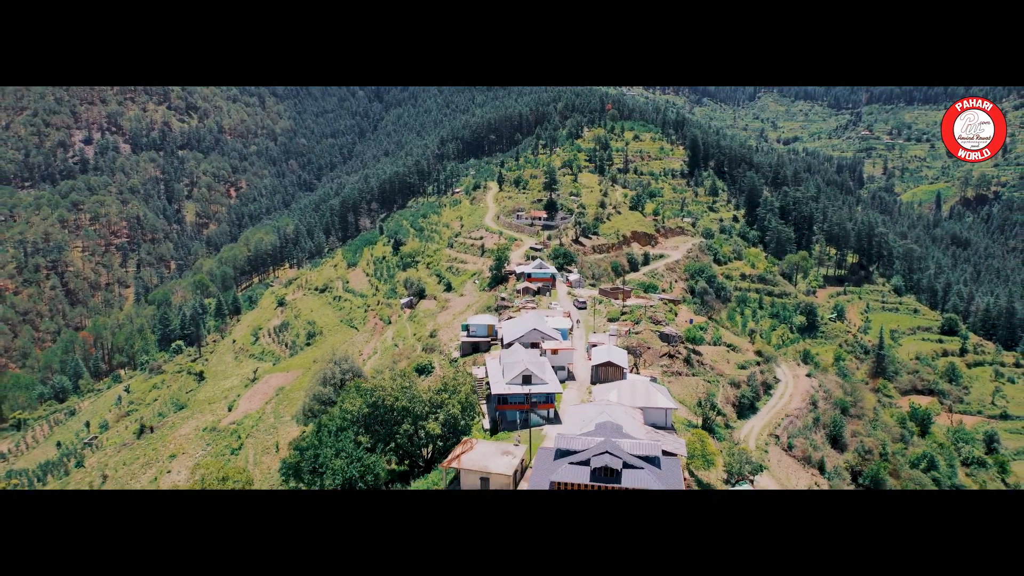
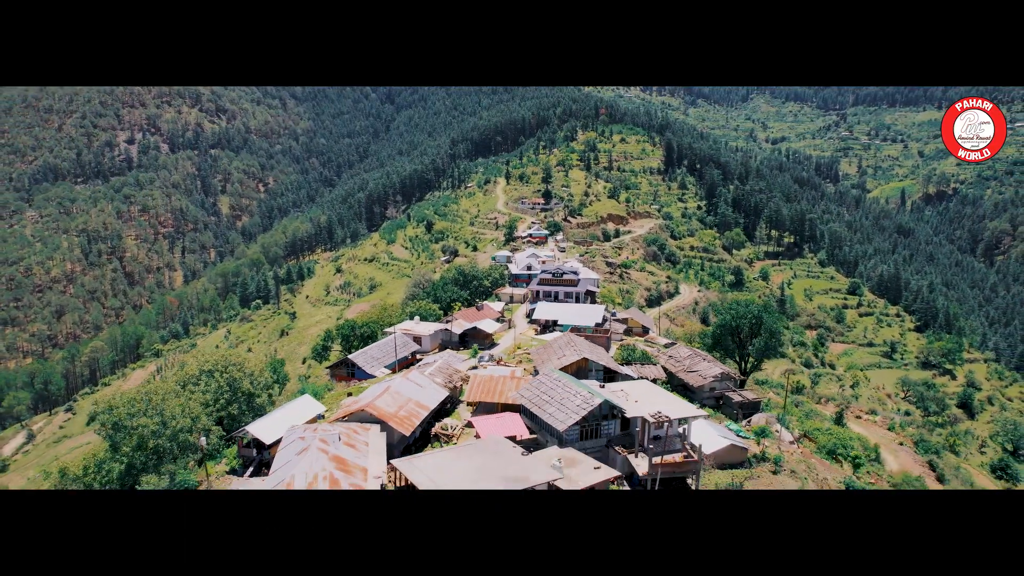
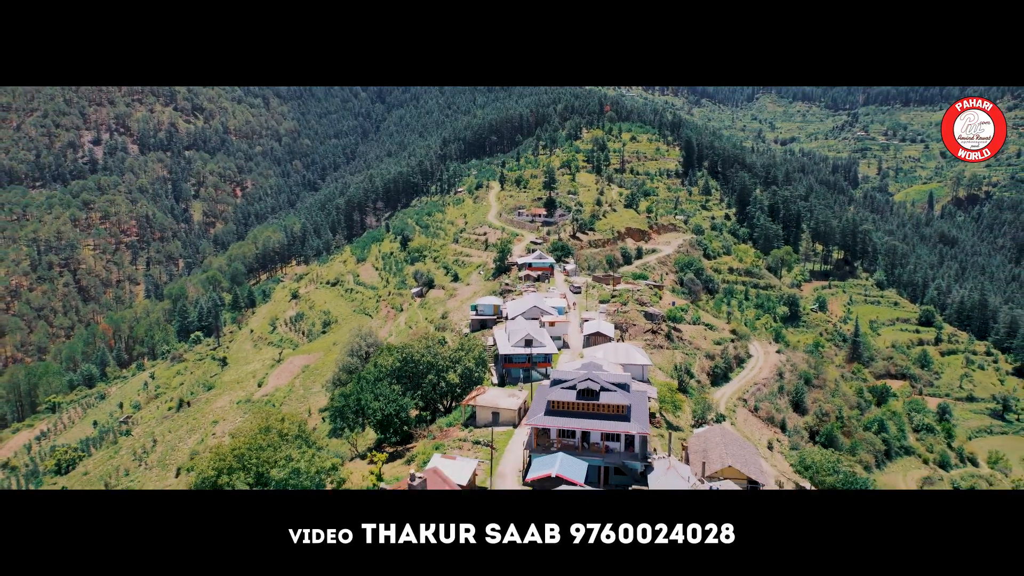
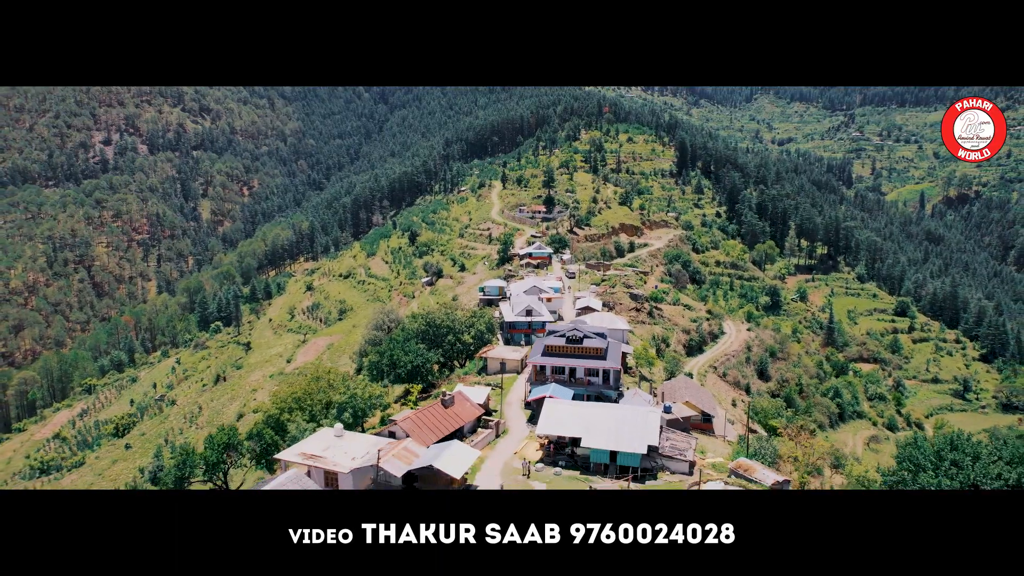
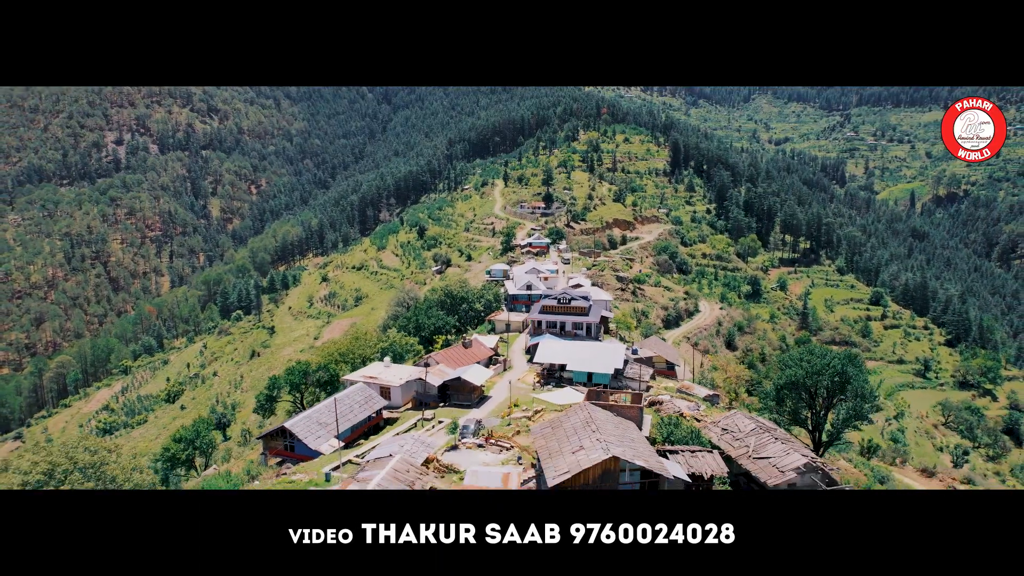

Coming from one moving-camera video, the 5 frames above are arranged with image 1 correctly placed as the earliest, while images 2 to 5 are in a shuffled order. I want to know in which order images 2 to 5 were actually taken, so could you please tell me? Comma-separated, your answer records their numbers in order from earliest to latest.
3, 4, 5, 2
